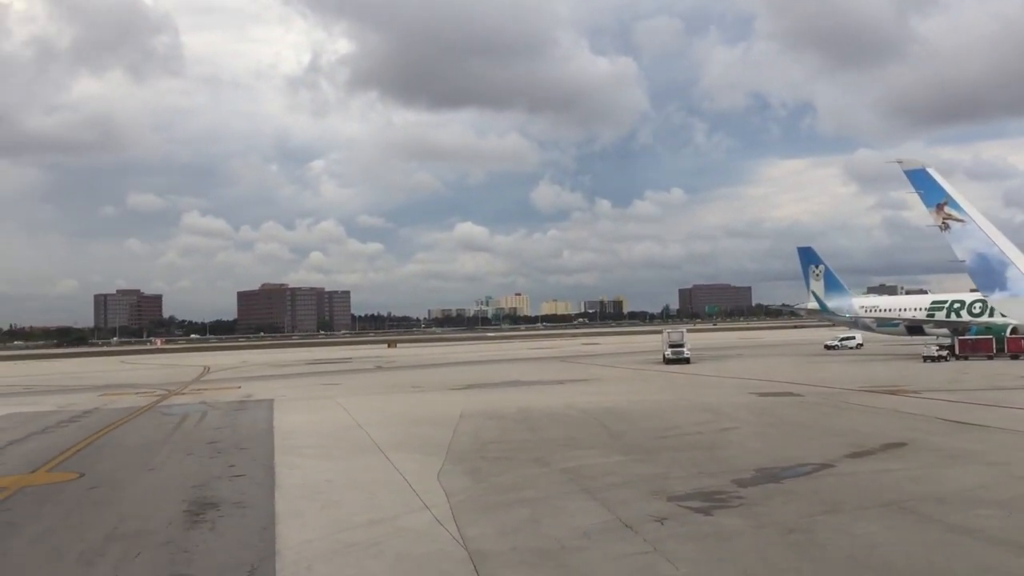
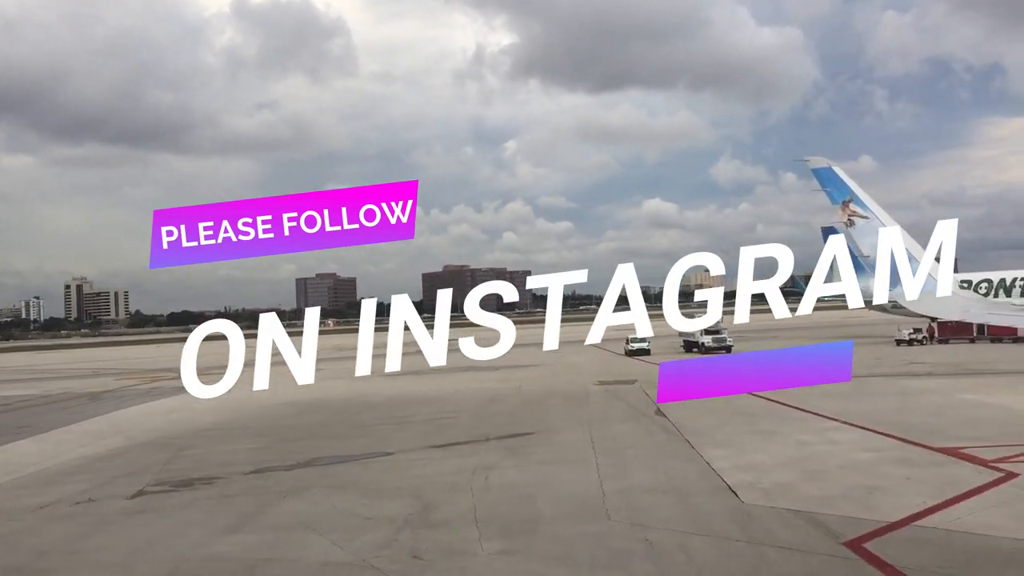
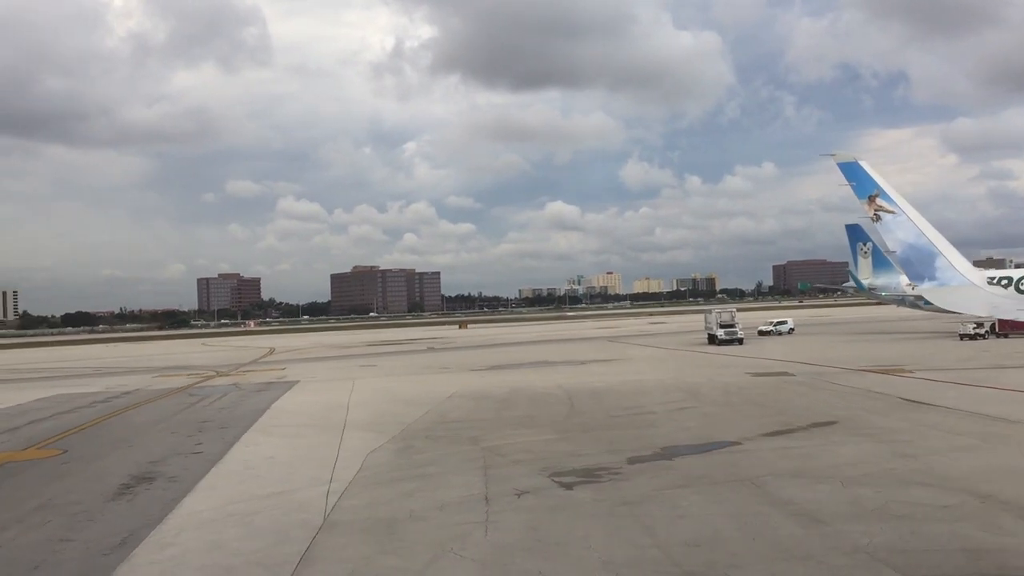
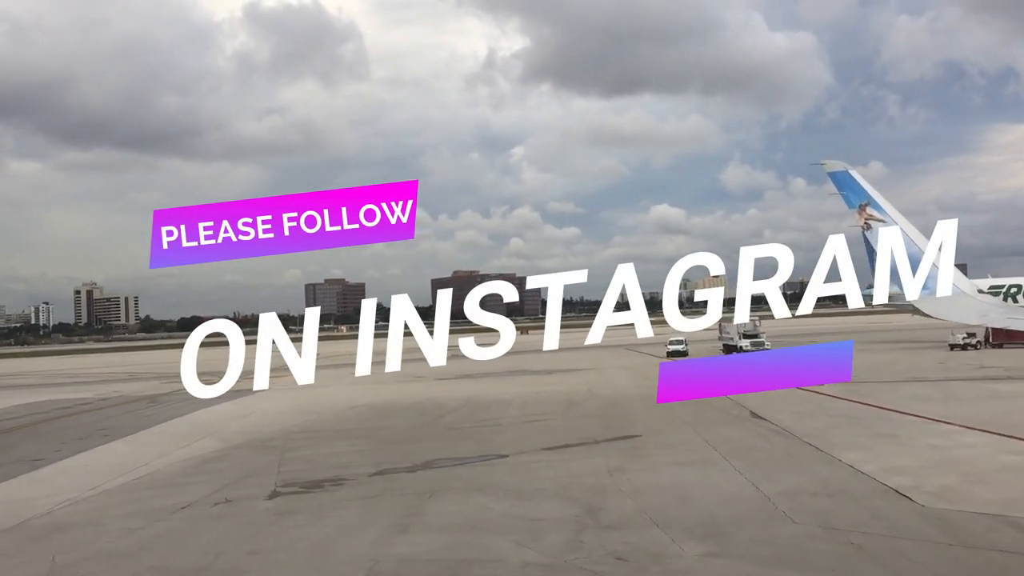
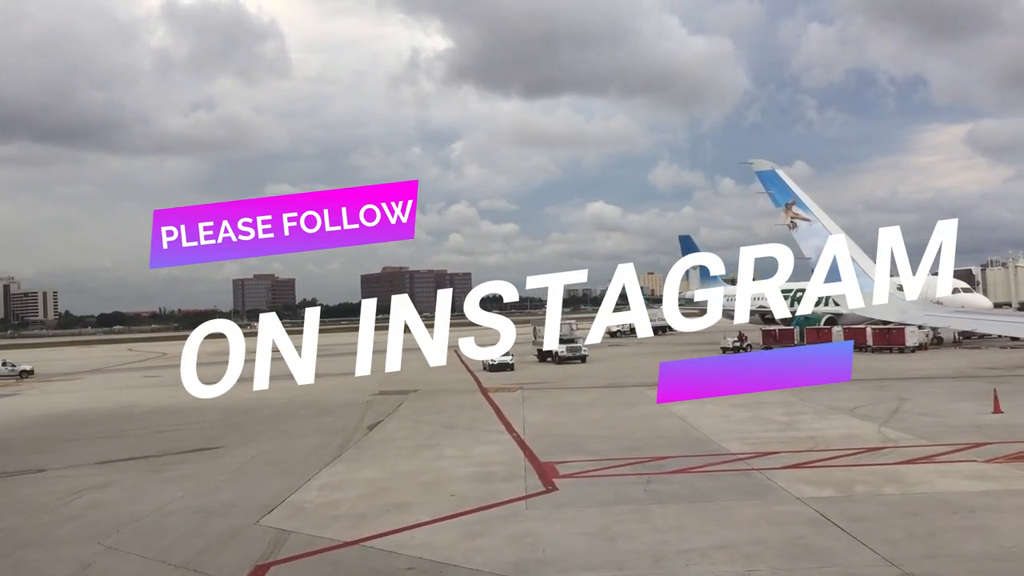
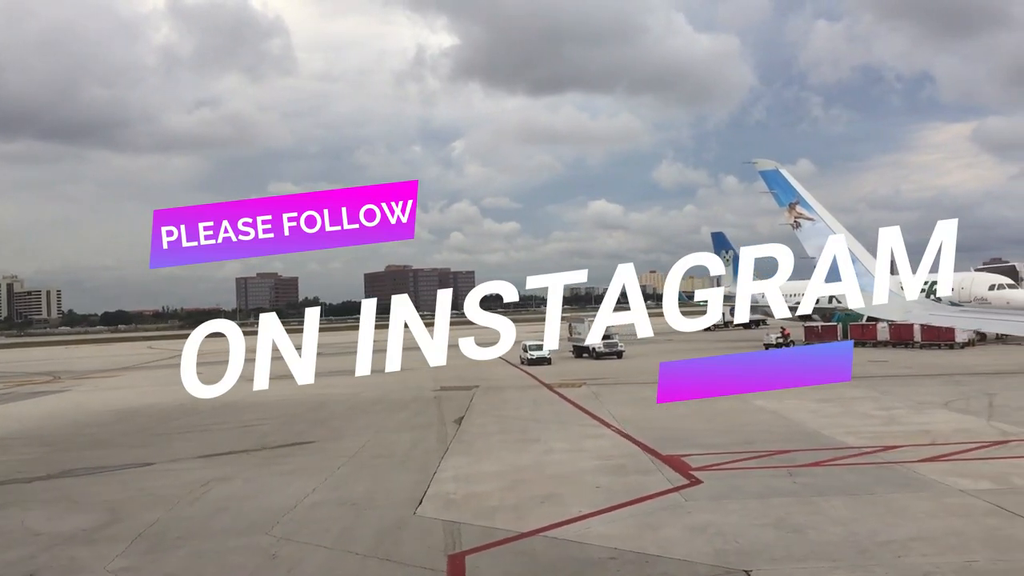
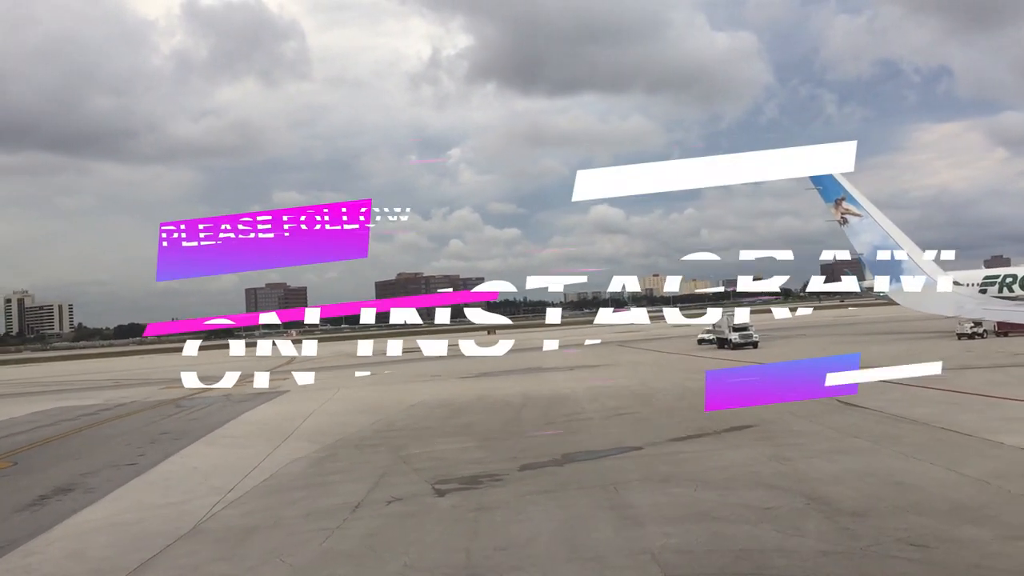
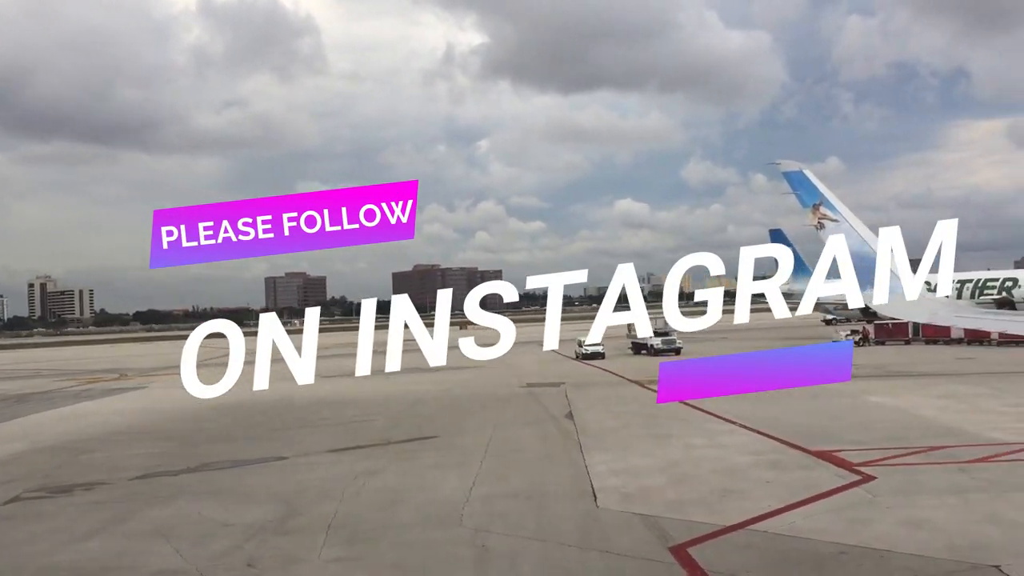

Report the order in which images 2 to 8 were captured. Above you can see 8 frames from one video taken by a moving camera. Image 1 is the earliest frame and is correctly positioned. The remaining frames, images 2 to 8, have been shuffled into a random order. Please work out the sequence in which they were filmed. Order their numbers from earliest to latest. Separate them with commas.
3, 7, 4, 2, 8, 6, 5
